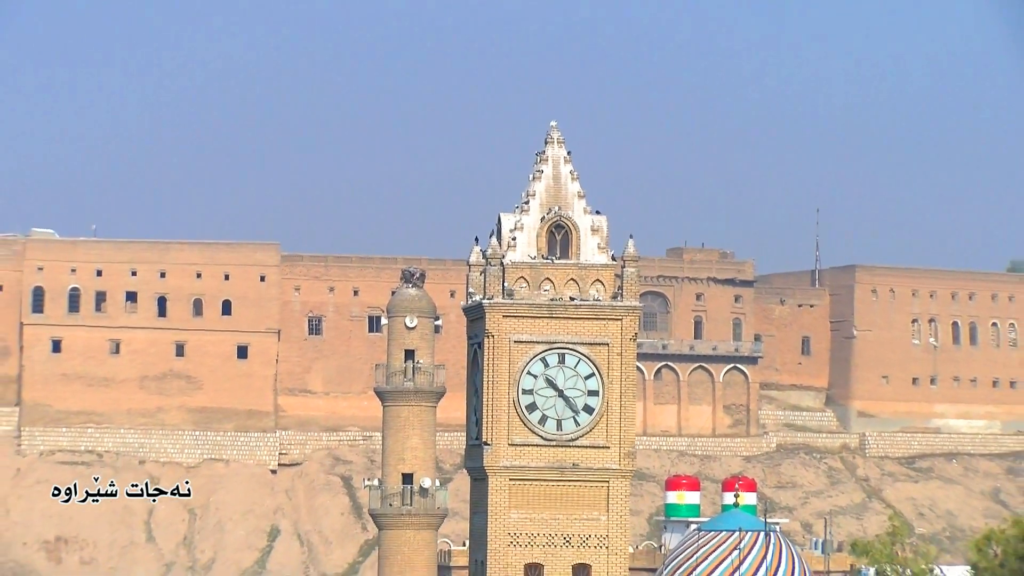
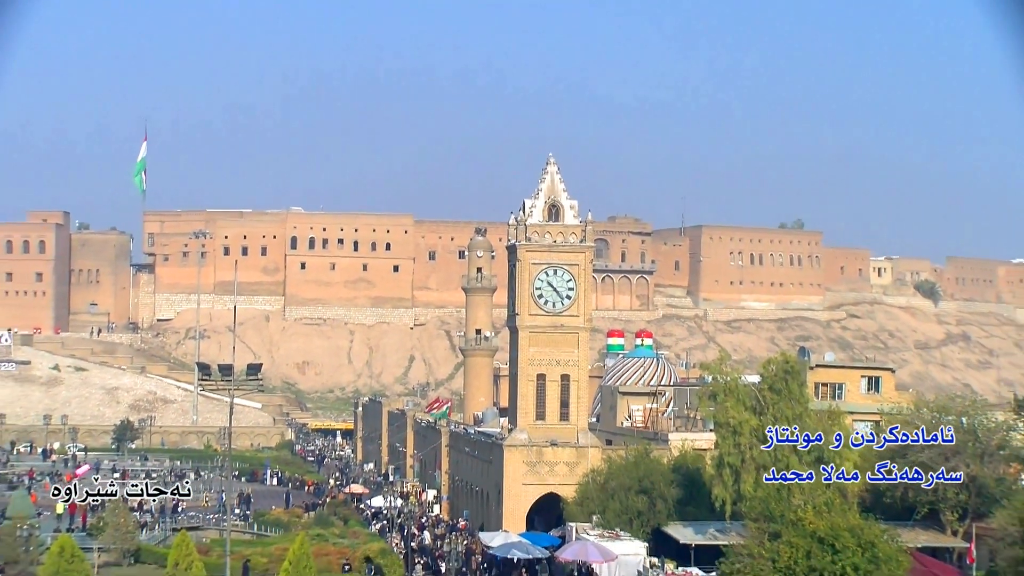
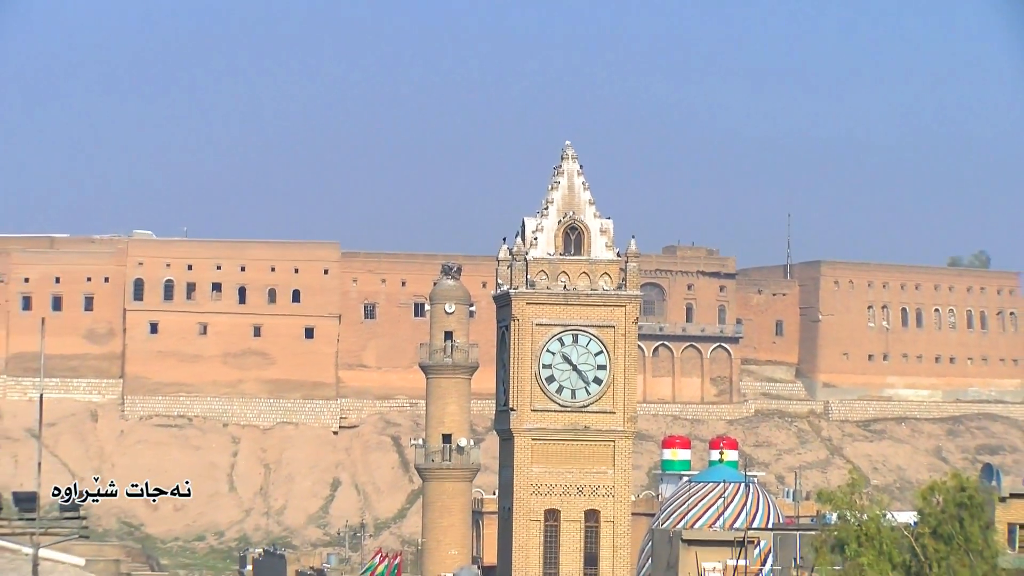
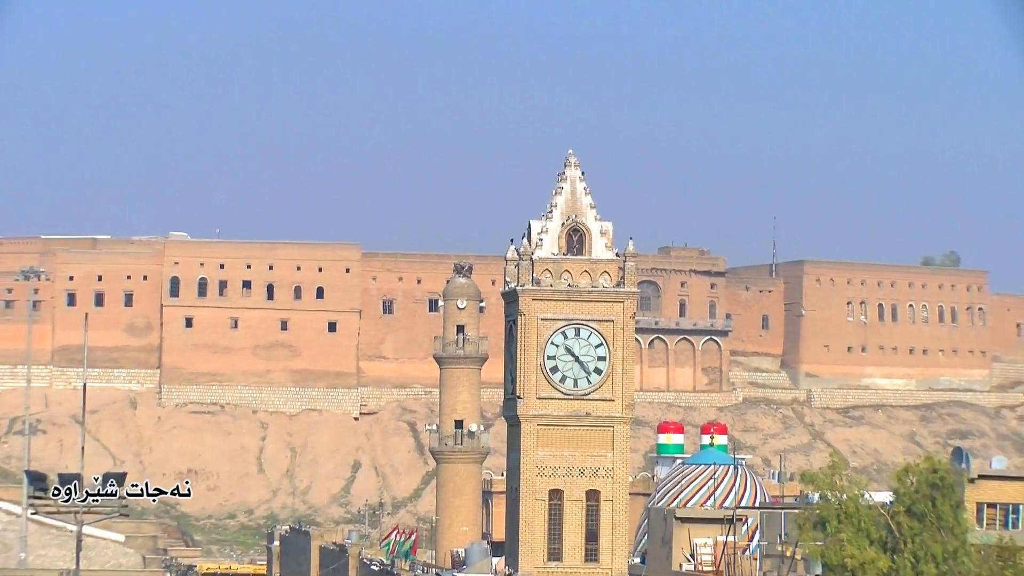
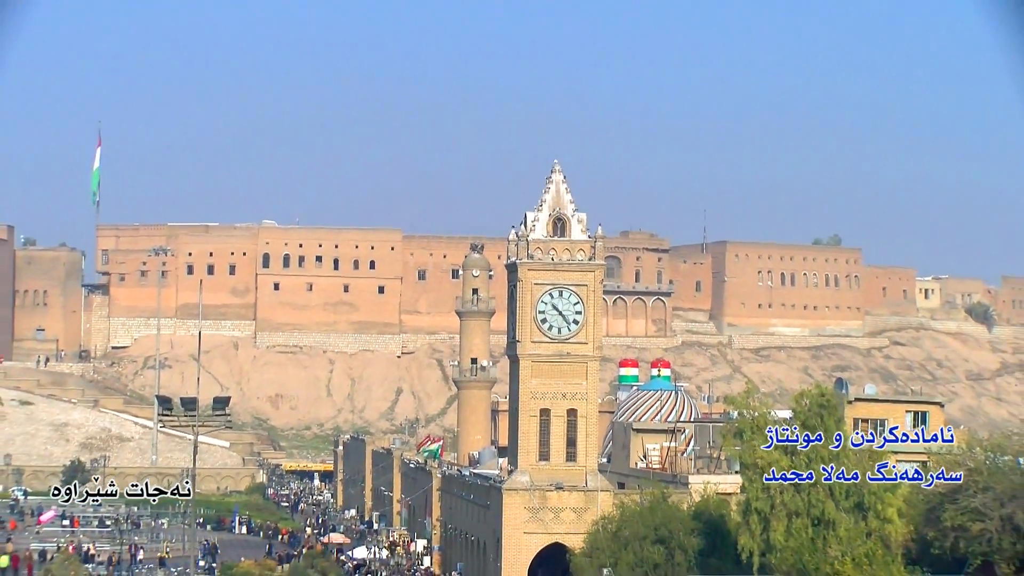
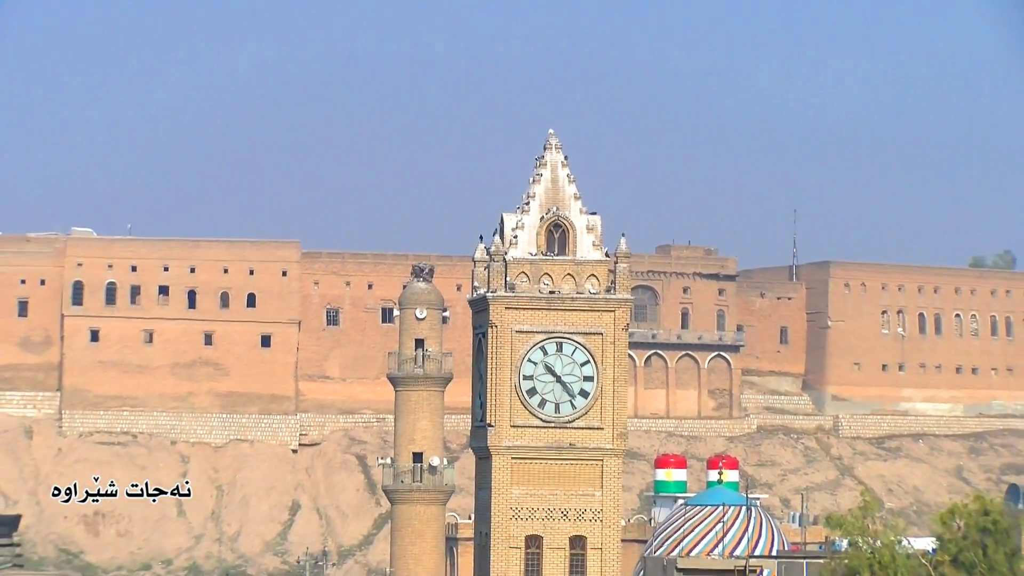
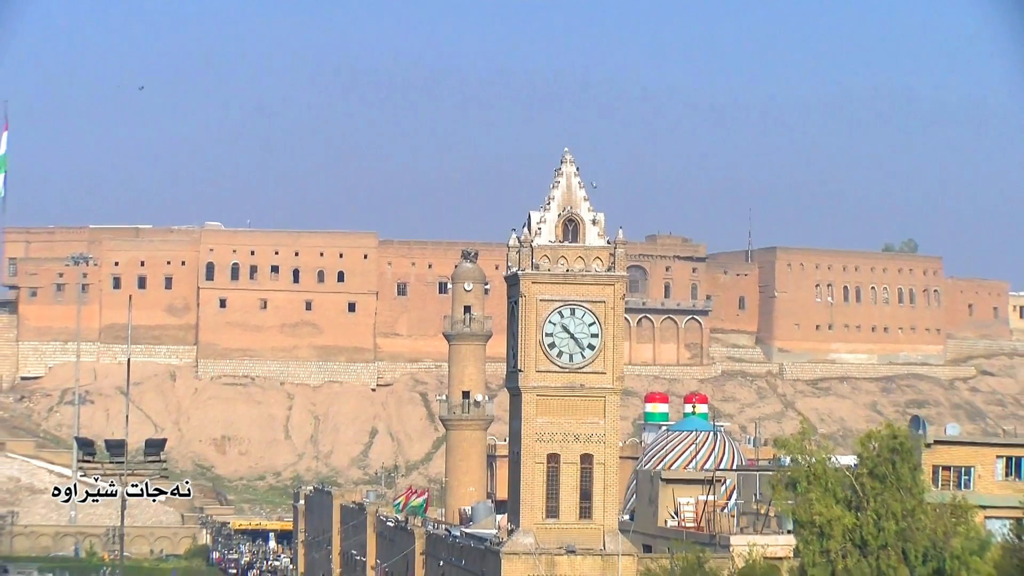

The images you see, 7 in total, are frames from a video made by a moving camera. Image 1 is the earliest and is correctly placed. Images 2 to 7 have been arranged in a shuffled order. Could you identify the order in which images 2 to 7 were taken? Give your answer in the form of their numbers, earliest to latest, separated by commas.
6, 3, 4, 7, 5, 2
